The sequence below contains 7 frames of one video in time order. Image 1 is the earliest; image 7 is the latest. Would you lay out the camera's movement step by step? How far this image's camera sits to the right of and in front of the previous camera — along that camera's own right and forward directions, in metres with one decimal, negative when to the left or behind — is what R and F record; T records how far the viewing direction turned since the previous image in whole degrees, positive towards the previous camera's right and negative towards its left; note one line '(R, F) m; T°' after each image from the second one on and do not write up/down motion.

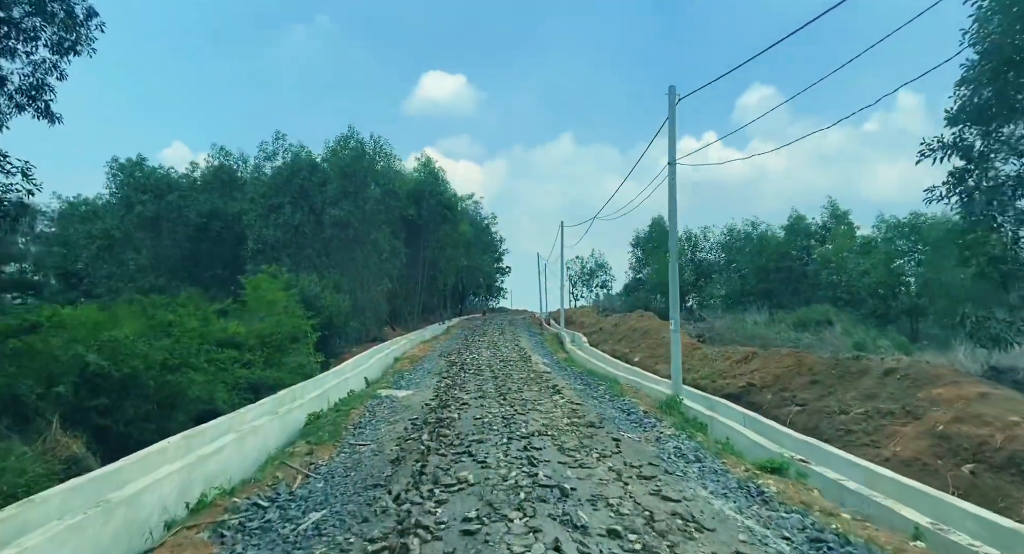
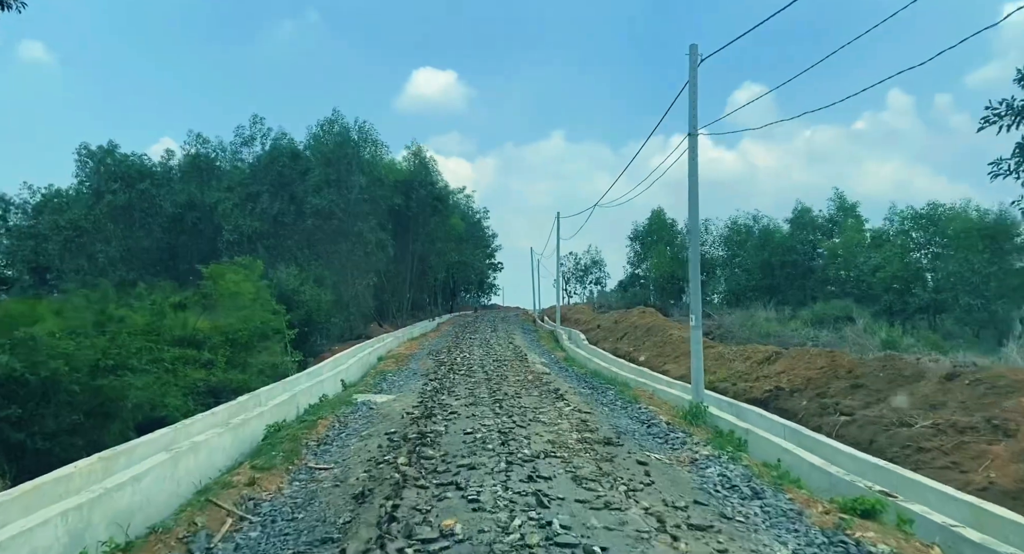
(-0.1, +2.3) m; +1°
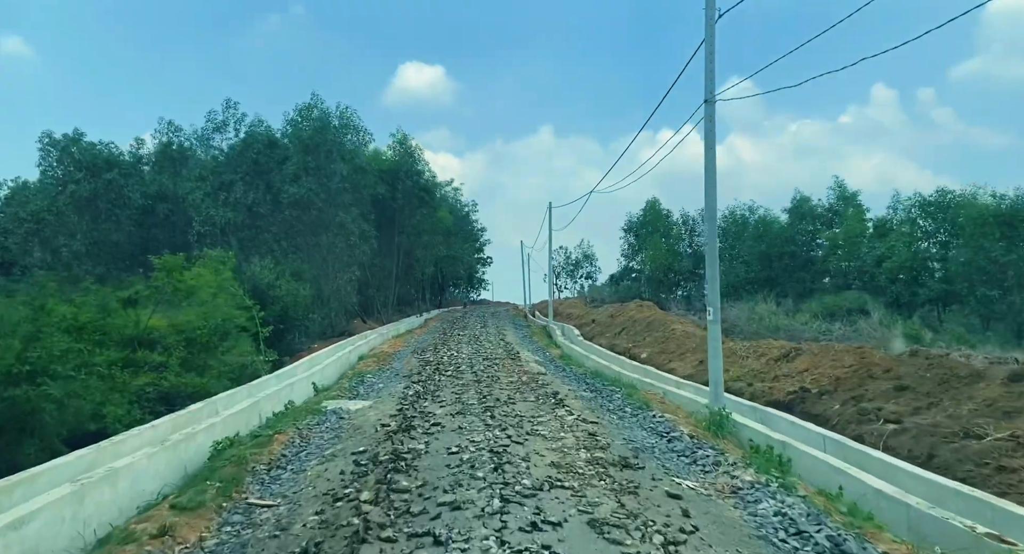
(0.0, +2.0) m; +1°
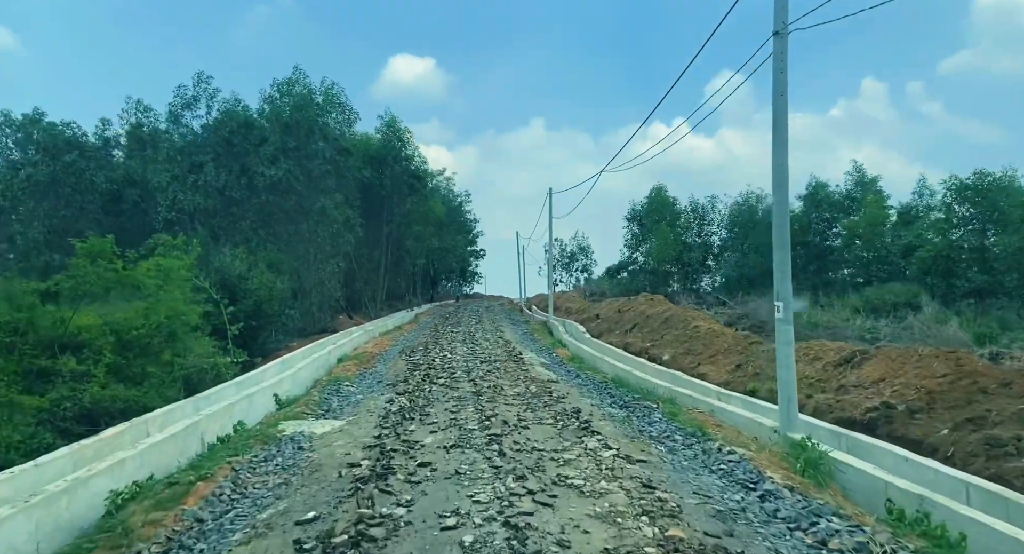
(-0.3, +3.1) m; +1°
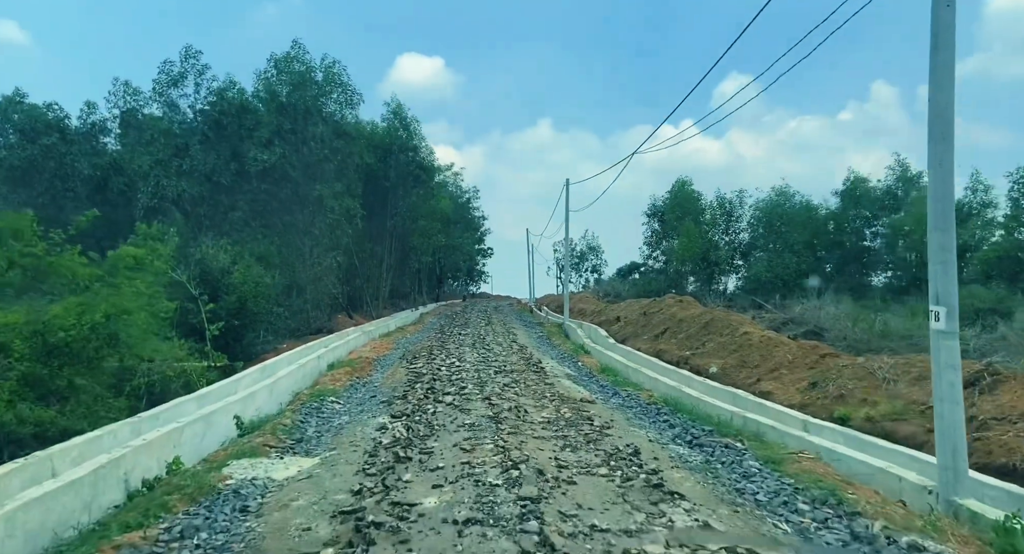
(-0.3, +3.1) m; 0°
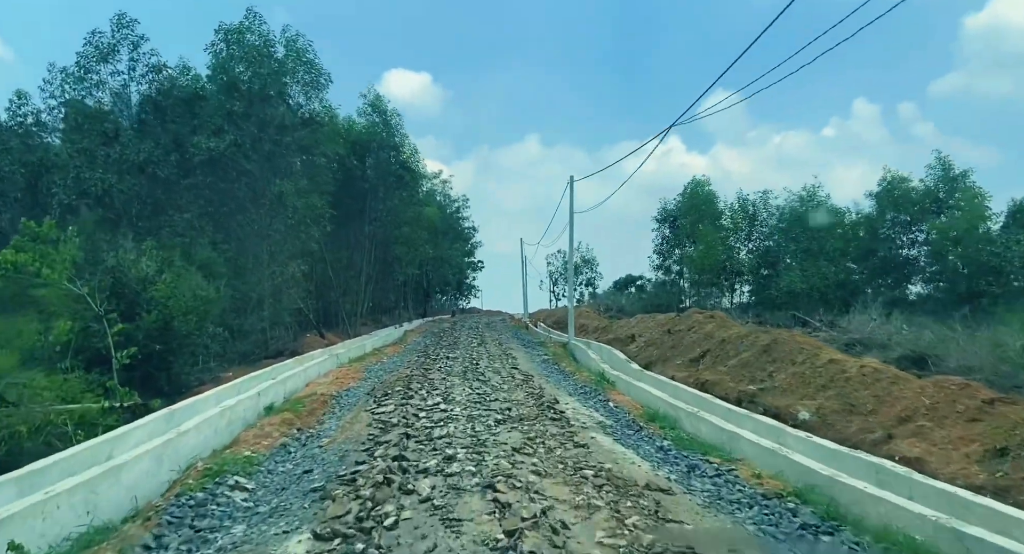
(-0.3, +5.1) m; +1°
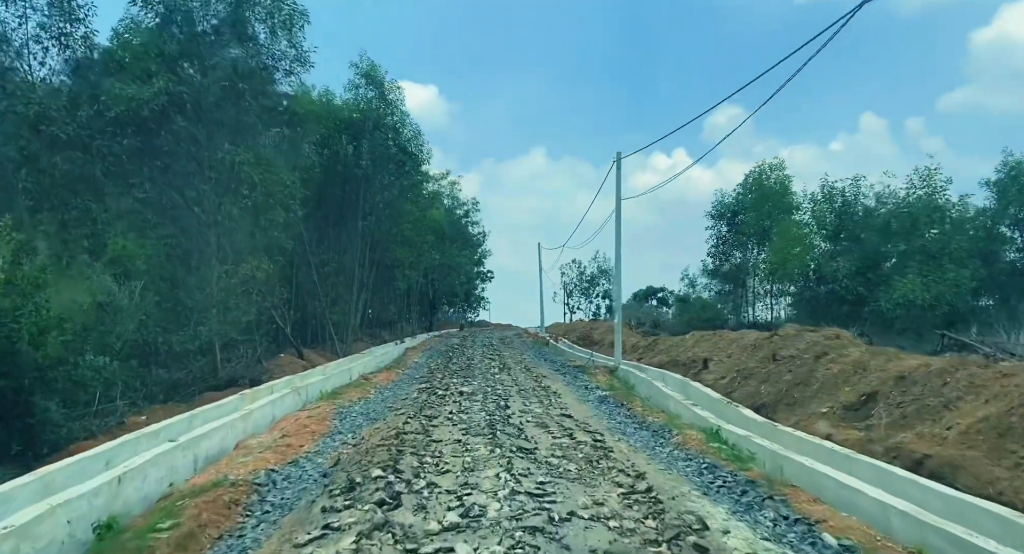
(-0.8, +7.4) m; -1°
